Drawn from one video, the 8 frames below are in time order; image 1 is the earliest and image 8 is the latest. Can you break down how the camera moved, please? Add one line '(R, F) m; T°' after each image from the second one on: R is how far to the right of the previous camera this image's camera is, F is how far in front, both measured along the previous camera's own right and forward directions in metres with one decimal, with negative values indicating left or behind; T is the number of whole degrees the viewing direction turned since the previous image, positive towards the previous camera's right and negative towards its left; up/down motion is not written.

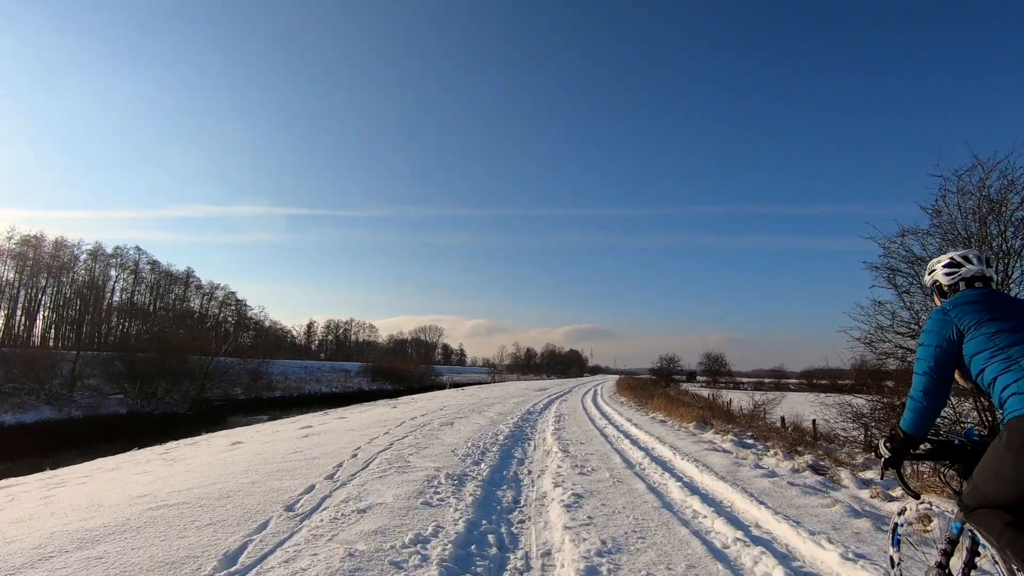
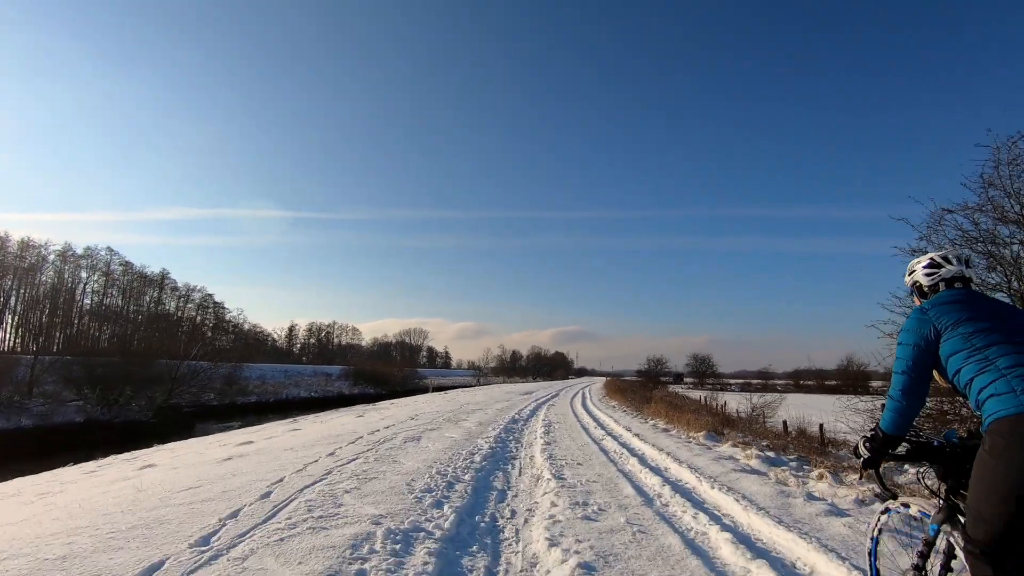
(0.0, +0.3) m; +2°
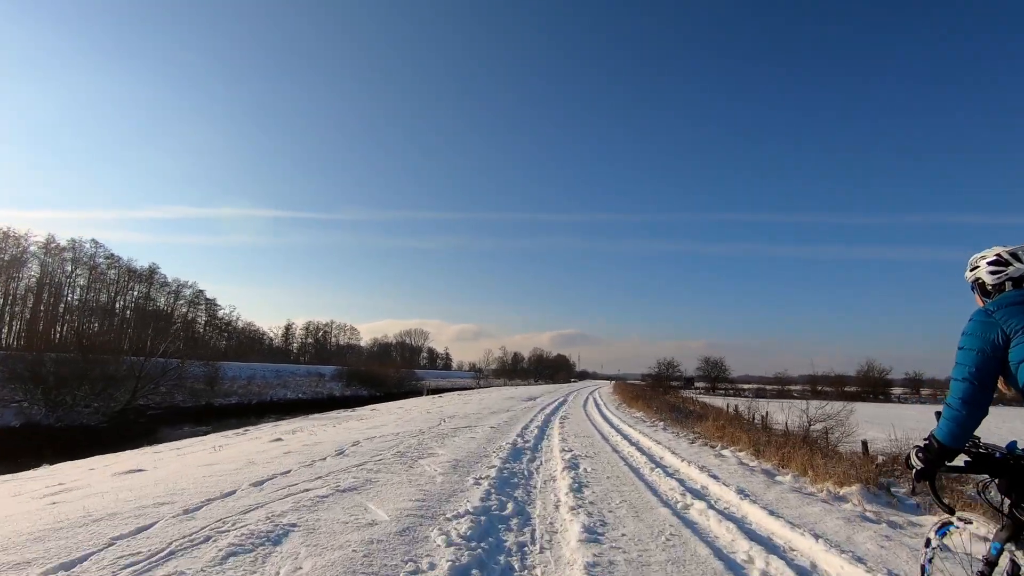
(-0.2, +0.9) m; 0°
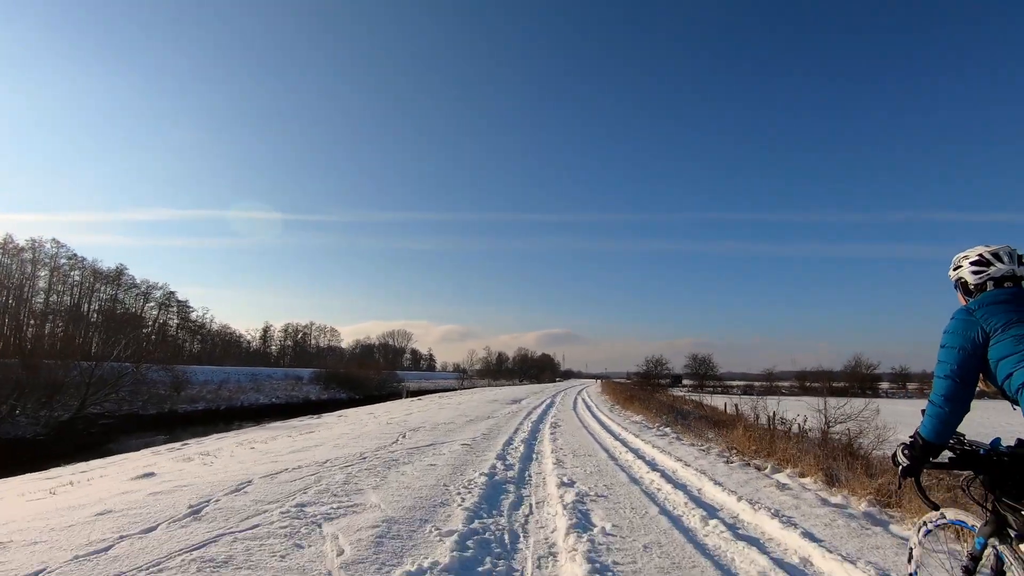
(0.0, +0.5) m; +2°
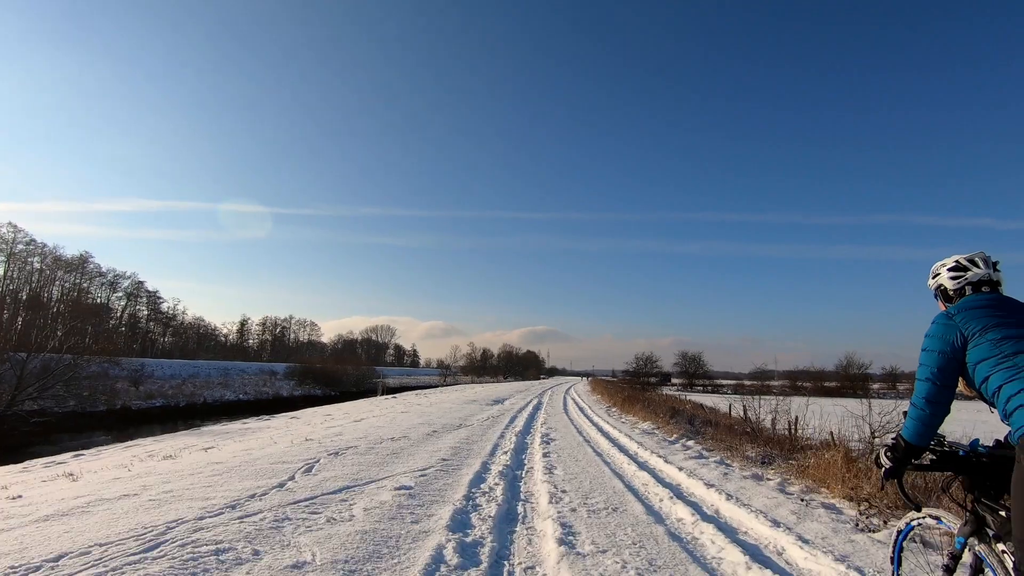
(-0.3, +0.6) m; +2°
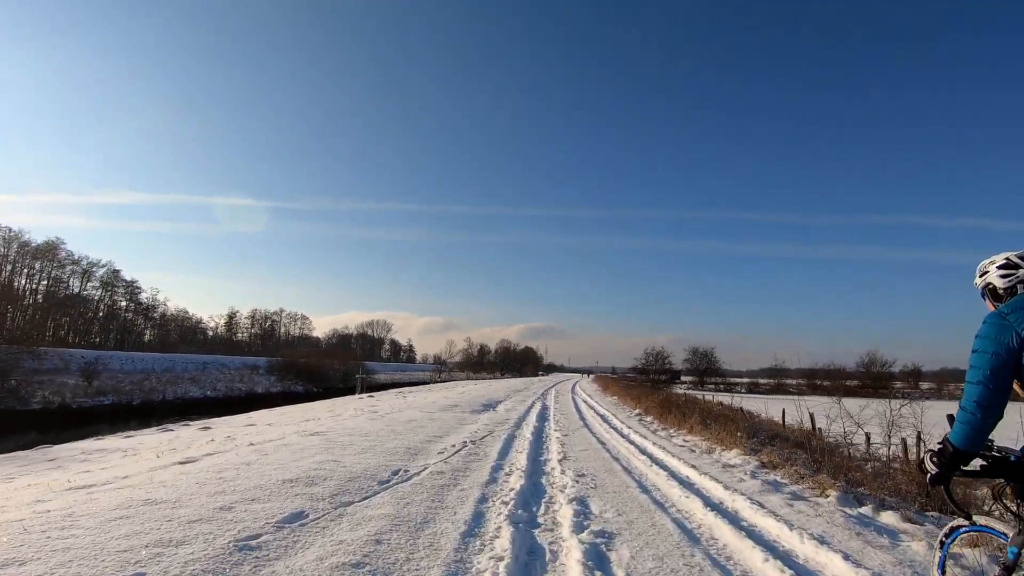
(-0.5, +1.0) m; +1°
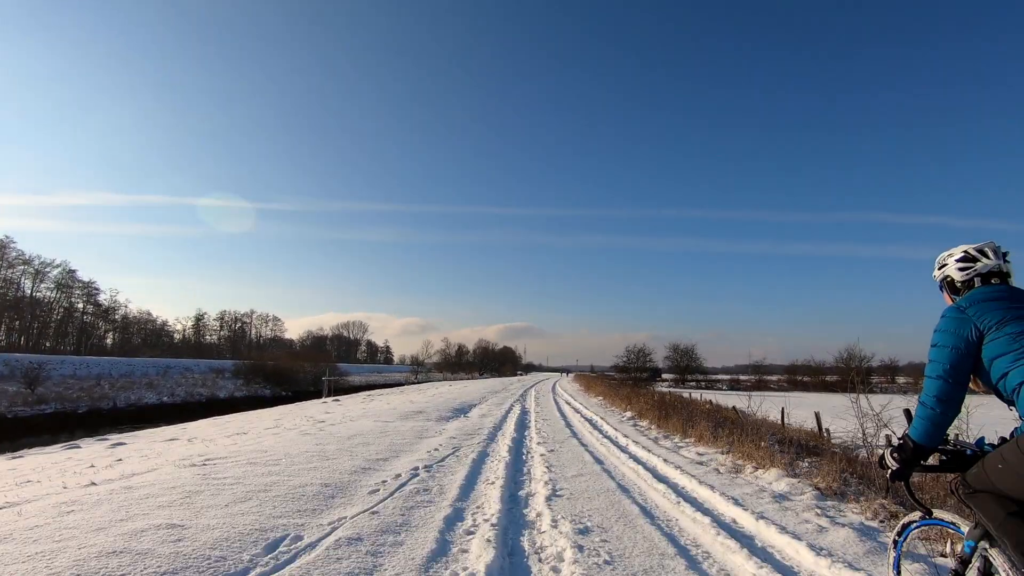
(0.0, +0.4) m; +3°
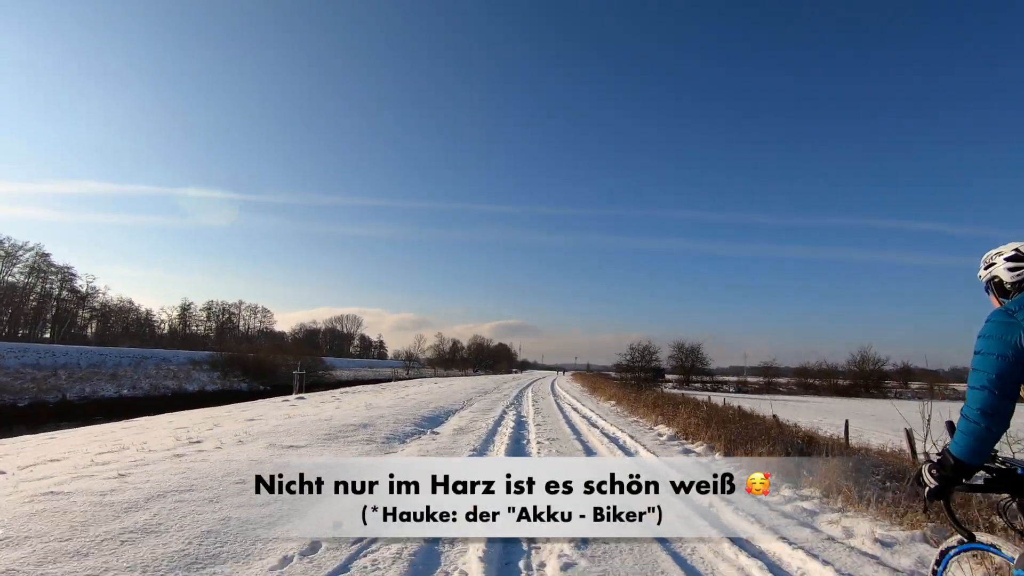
(-0.2, +0.9) m; +1°
